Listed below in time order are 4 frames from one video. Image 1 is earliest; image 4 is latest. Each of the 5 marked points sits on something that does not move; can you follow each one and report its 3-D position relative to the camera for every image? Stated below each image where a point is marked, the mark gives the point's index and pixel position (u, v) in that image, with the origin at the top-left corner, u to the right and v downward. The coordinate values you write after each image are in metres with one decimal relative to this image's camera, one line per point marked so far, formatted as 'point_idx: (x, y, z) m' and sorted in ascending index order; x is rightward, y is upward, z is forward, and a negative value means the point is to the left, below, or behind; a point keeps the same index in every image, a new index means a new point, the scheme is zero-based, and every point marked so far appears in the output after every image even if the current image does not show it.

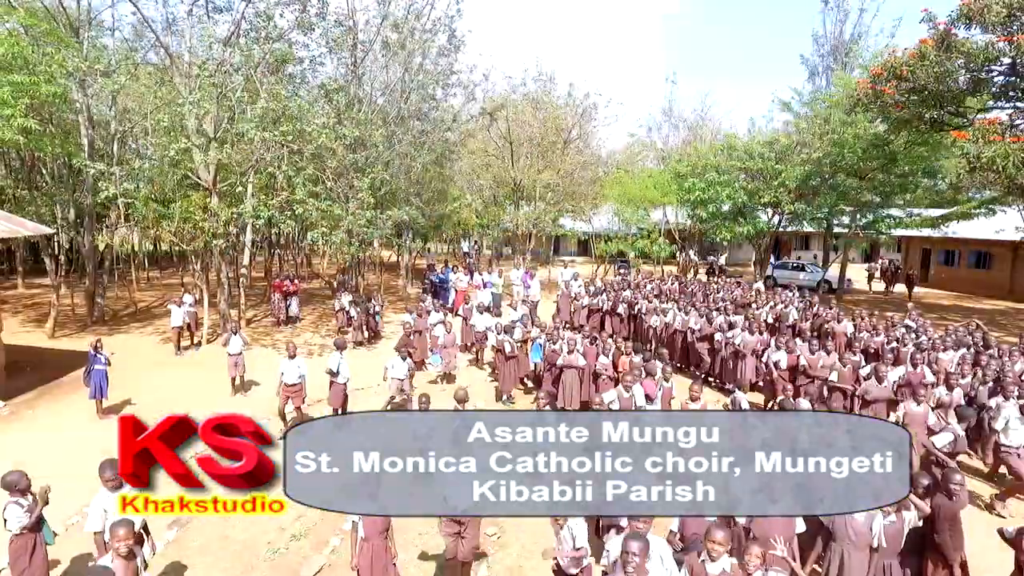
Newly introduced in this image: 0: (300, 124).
0: (-5.1, +3.9, +15.1) m
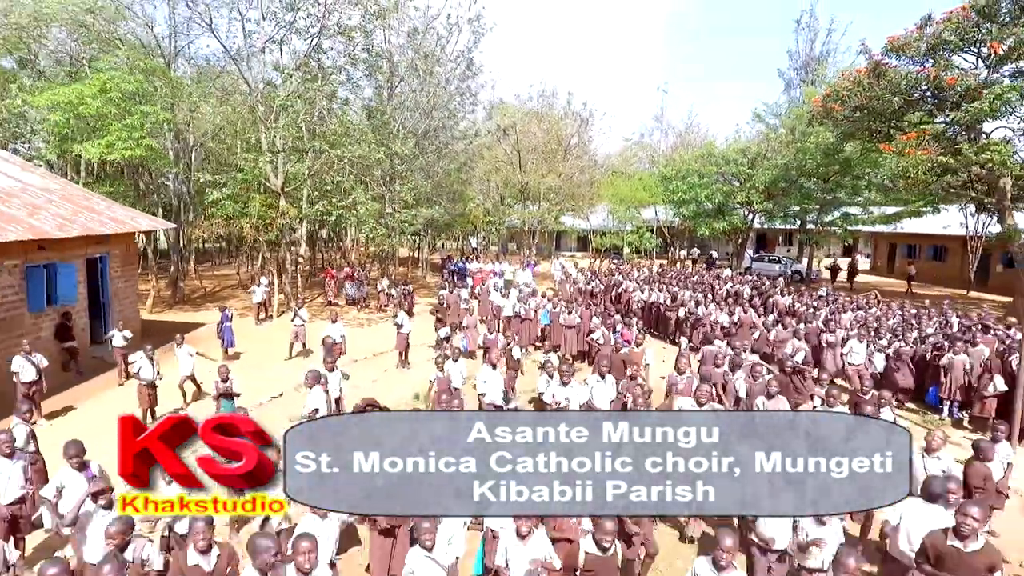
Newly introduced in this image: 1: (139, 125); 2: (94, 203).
0: (-4.8, +4.4, +18.6) m
1: (-9.2, +4.0, +15.8) m
2: (-8.7, +1.7, +13.2) m
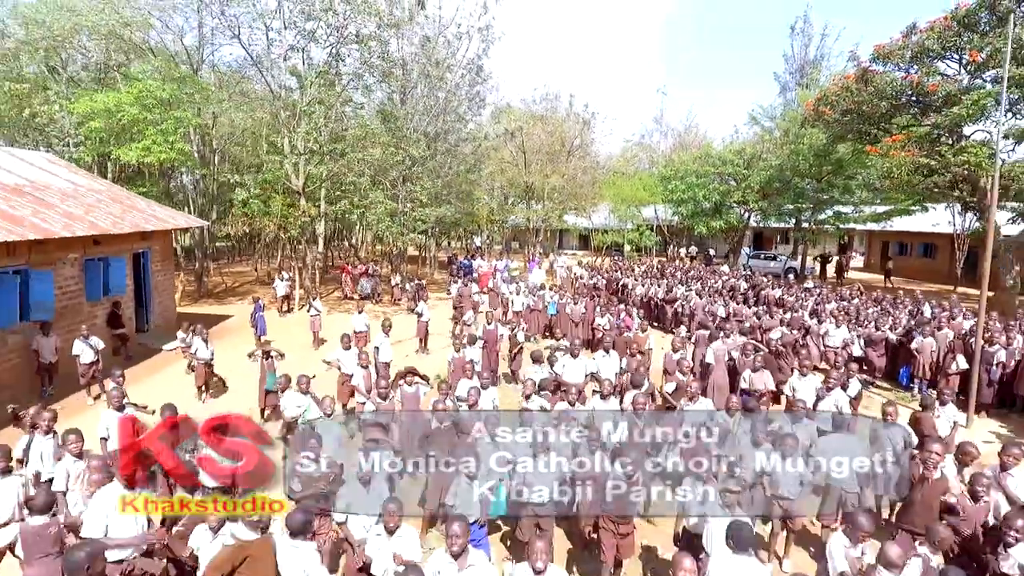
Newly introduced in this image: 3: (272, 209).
0: (-4.6, +4.5, +19.7) m
1: (-9.0, +4.2, +16.9) m
2: (-8.4, +1.9, +14.3) m
3: (-7.2, +2.4, +19.1) m
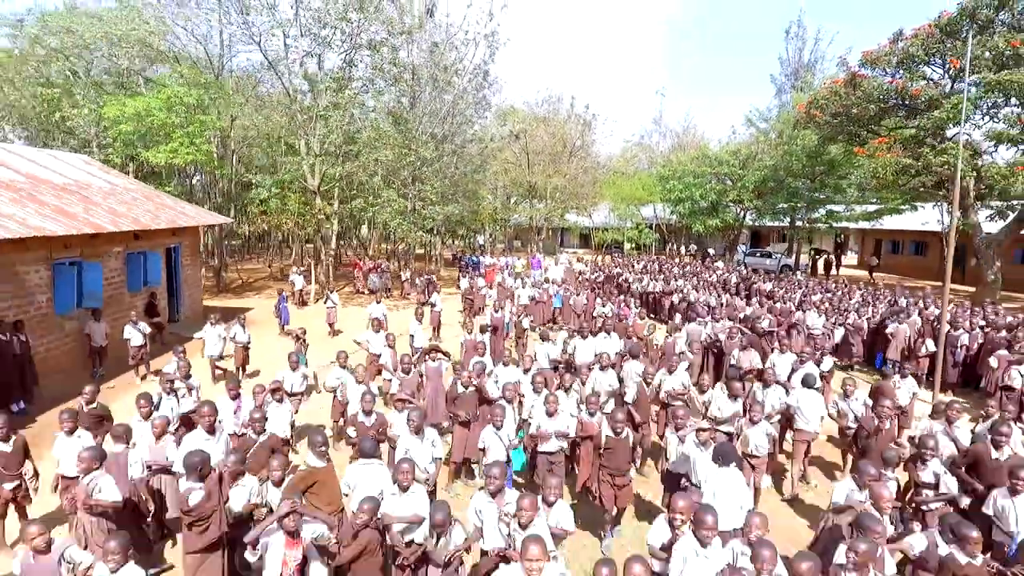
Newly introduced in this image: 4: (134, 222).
0: (-4.4, +4.7, +20.6) m
1: (-8.9, +4.3, +17.8) m
2: (-8.3, +2.1, +15.3) m
3: (-7.1, +2.5, +20.1) m
4: (-7.1, +1.2, +12.0) m
